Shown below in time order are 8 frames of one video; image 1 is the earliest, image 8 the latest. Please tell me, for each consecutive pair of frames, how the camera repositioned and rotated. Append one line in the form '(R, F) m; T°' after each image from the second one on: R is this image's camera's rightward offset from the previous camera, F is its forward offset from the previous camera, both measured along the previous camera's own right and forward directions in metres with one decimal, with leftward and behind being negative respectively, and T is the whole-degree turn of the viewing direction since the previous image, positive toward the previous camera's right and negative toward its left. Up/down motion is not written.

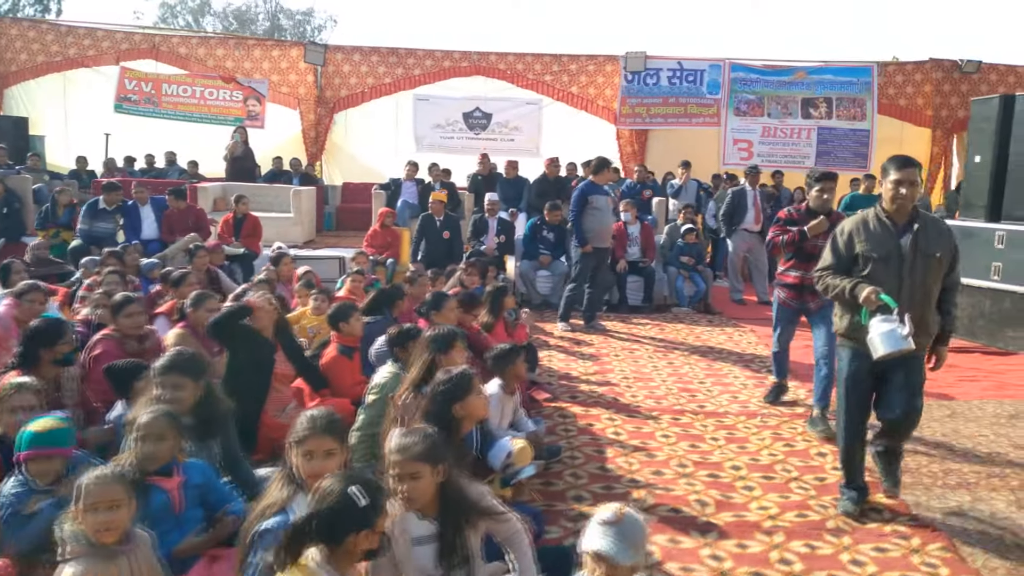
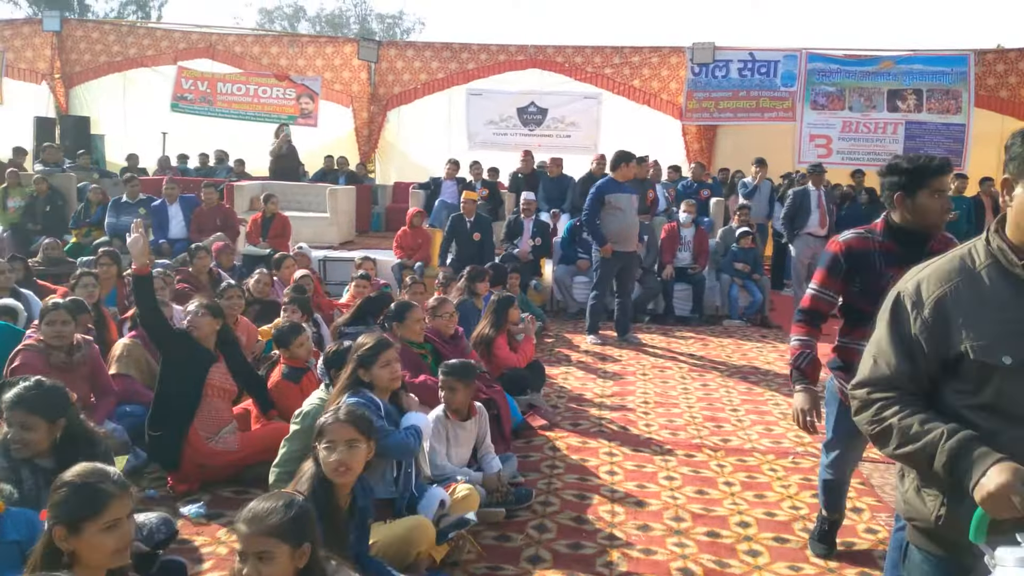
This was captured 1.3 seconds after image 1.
(+0.7, +0.8) m; -6°
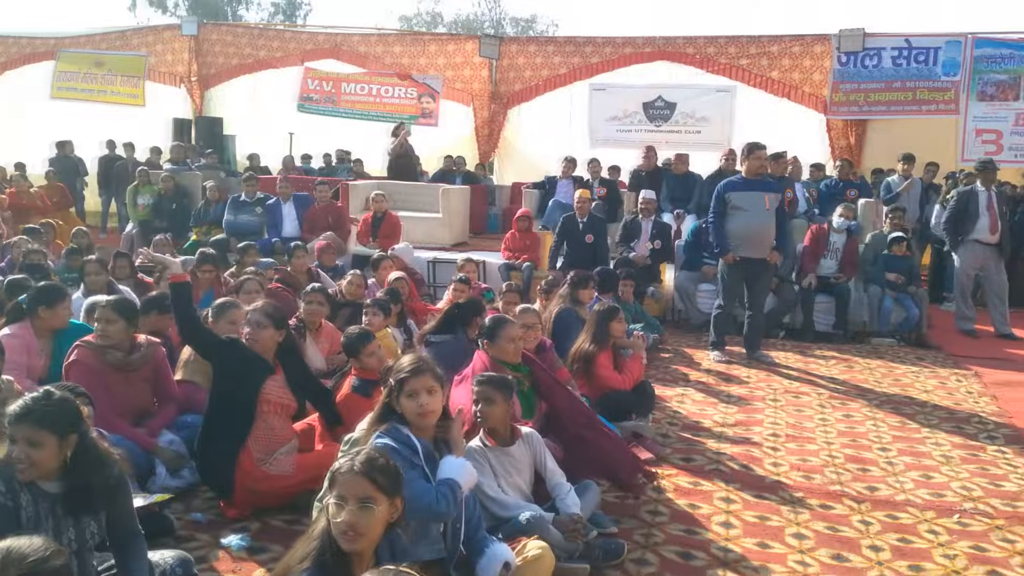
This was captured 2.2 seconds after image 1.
(+0.2, +0.7) m; -9°
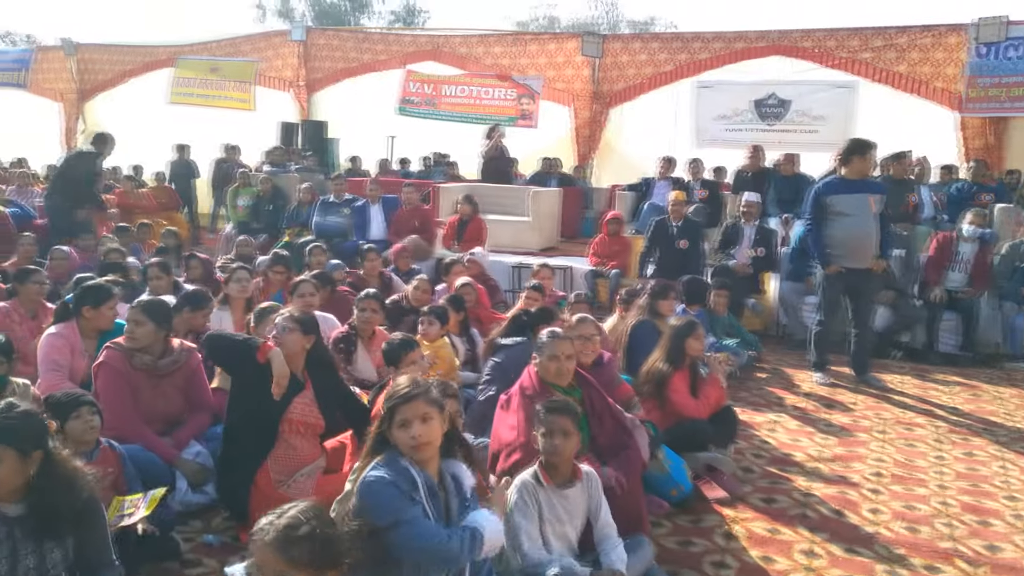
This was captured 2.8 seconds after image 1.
(+0.3, +0.5) m; -8°
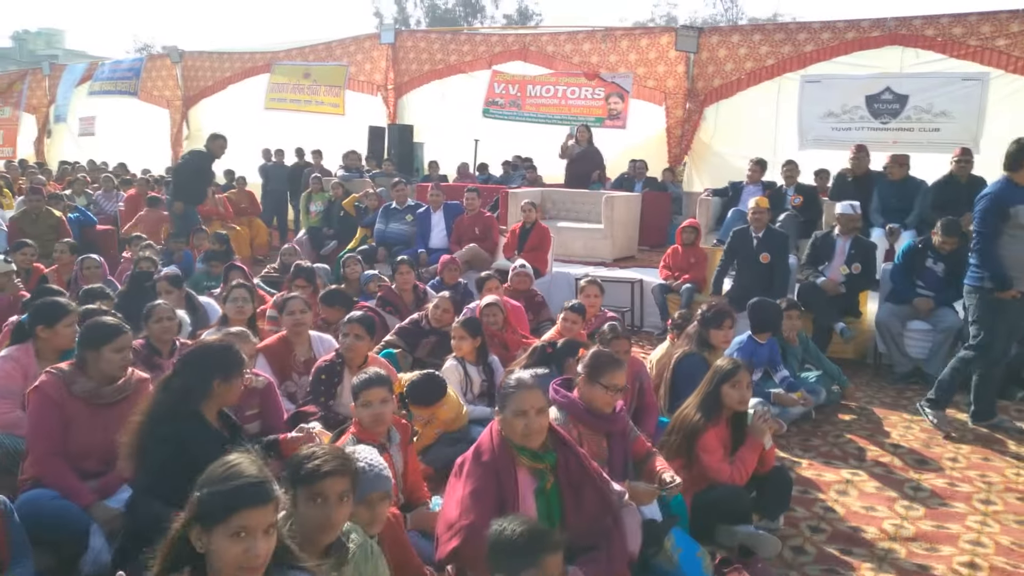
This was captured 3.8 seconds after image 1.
(+0.6, +0.8) m; -8°
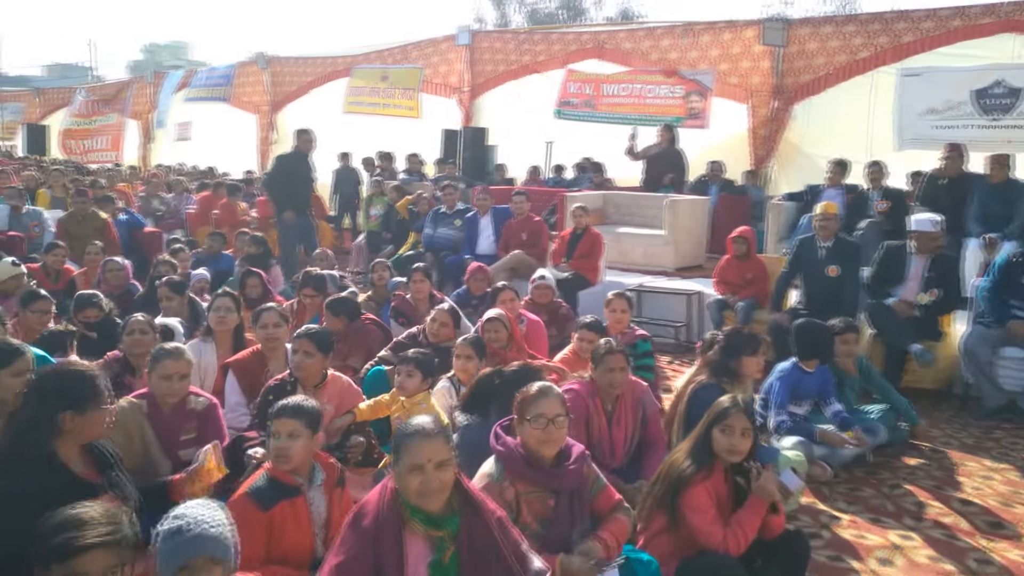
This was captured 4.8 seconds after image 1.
(+0.6, +0.6) m; -7°
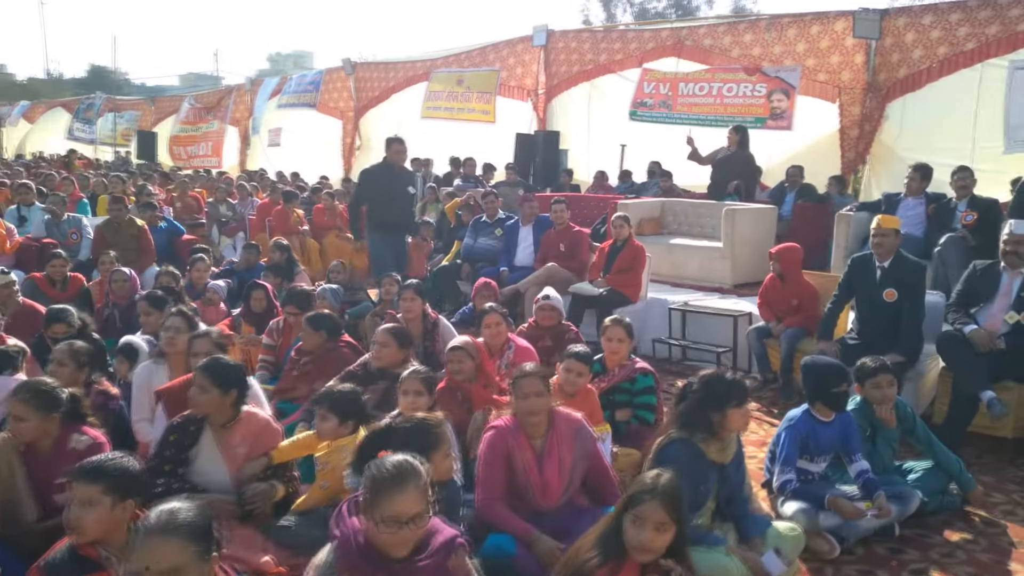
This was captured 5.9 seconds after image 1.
(+0.8, +0.6) m; -8°
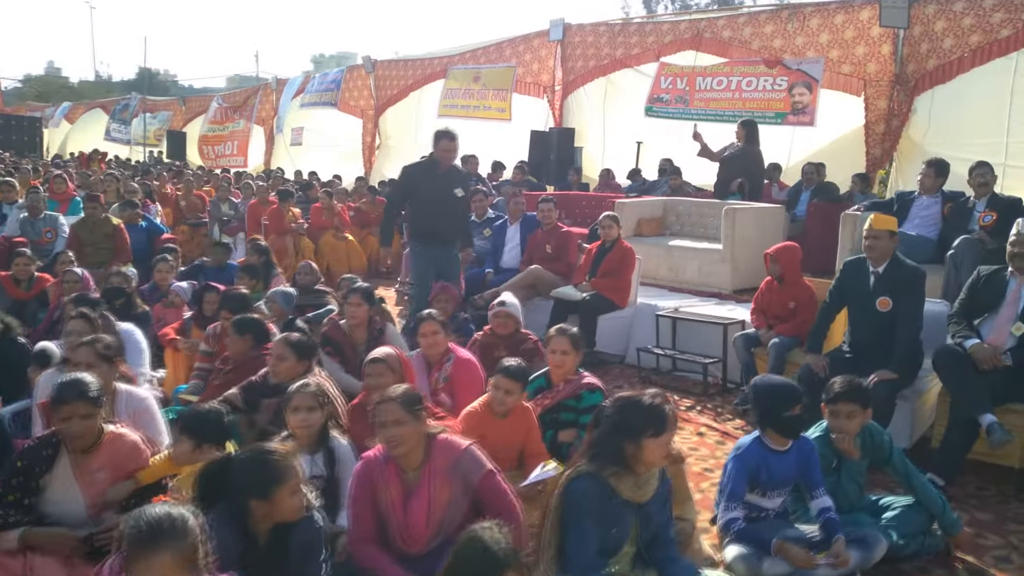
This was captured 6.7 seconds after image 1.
(+0.6, +0.5) m; -3°
